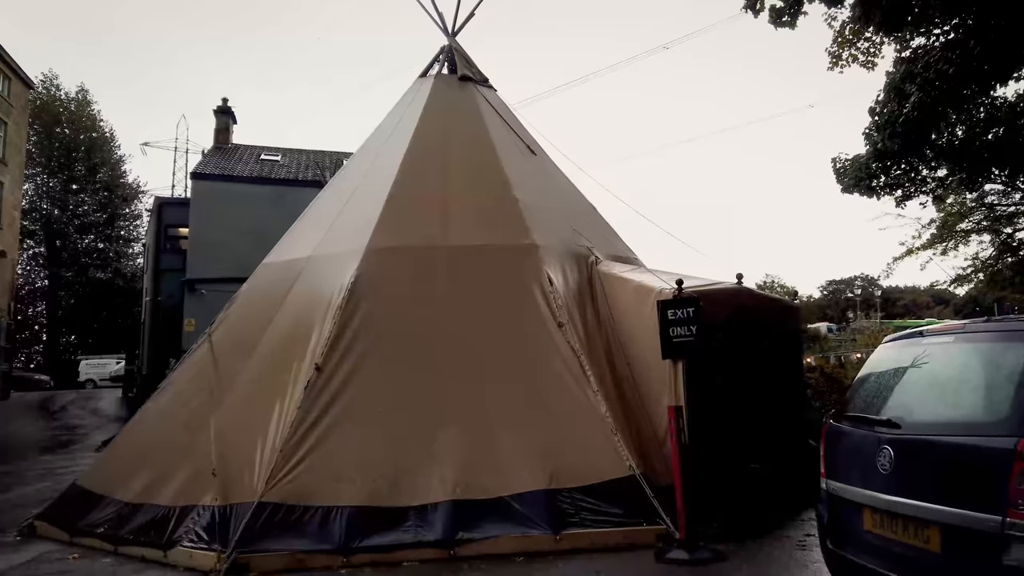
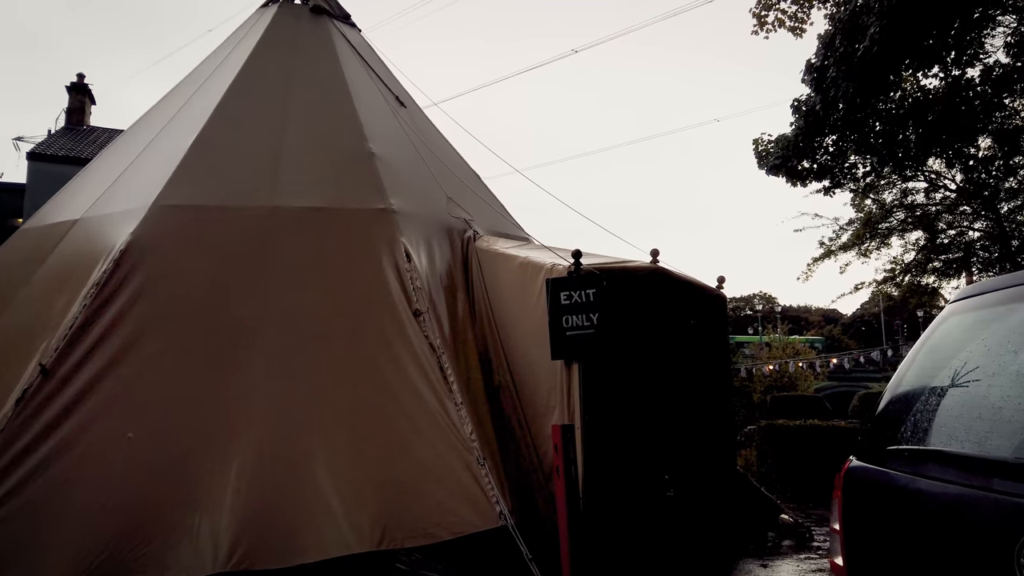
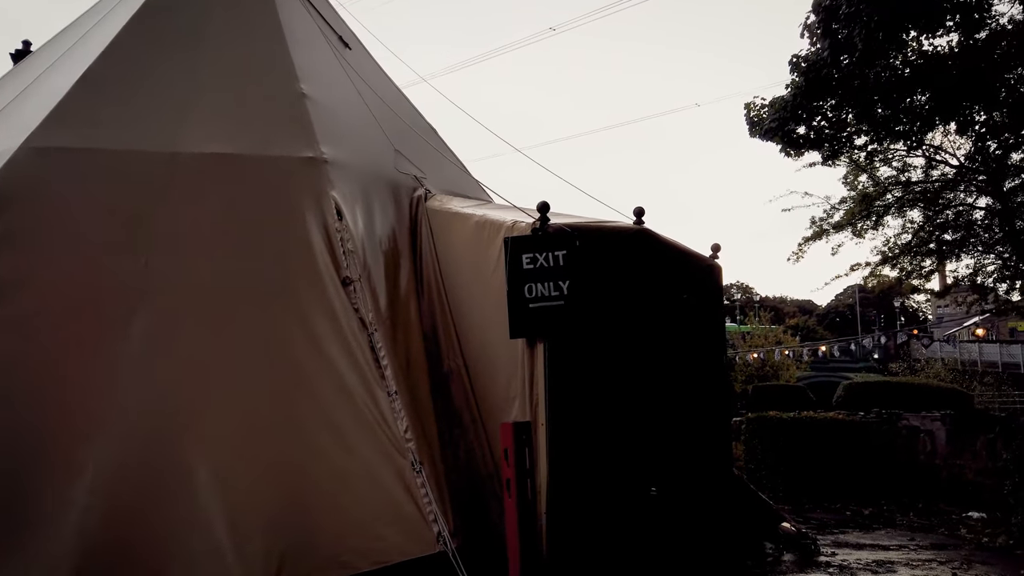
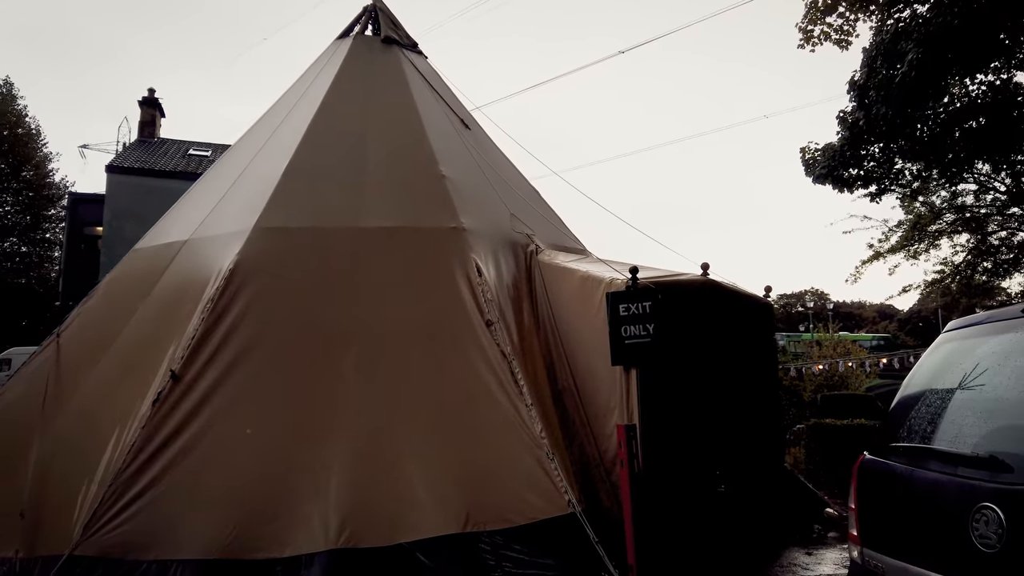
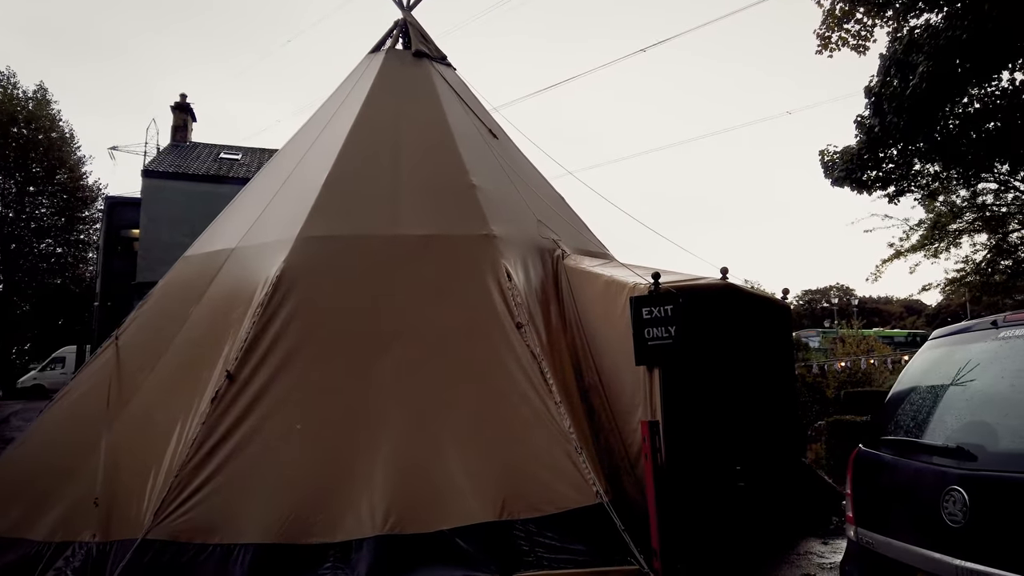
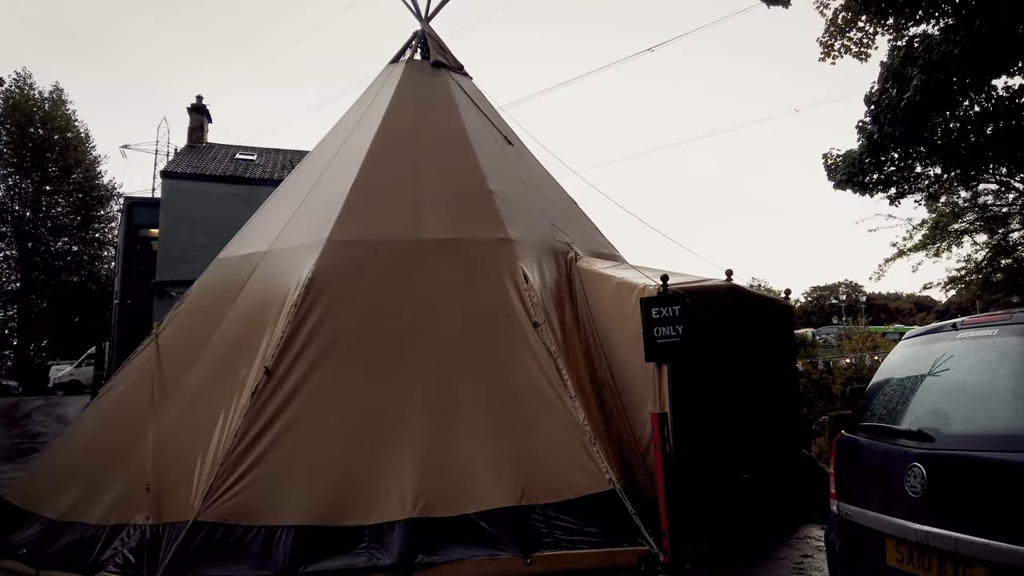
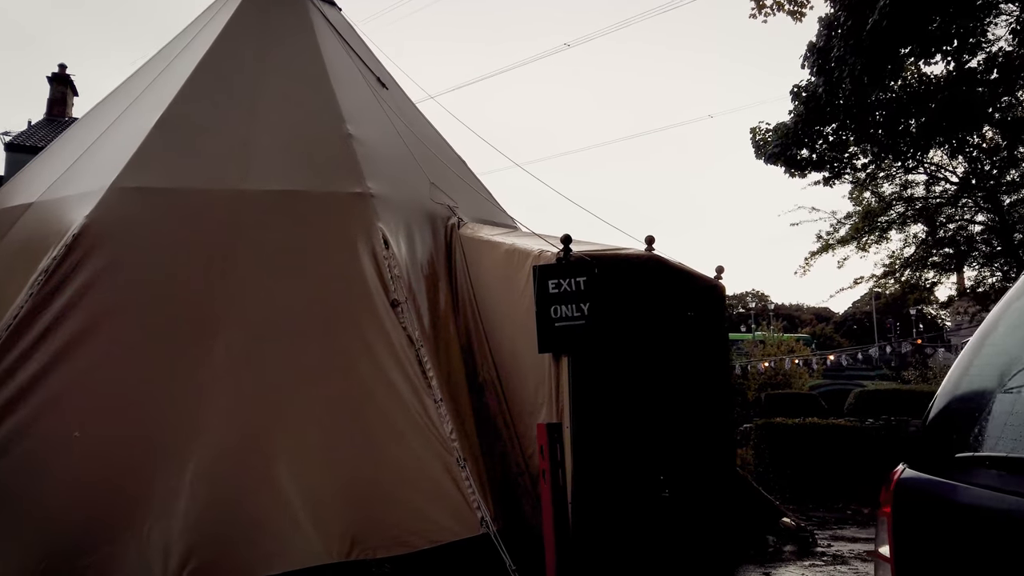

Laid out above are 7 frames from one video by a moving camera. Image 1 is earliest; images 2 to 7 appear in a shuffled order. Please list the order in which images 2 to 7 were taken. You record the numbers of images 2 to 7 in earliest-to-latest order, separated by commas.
6, 5, 4, 2, 7, 3
